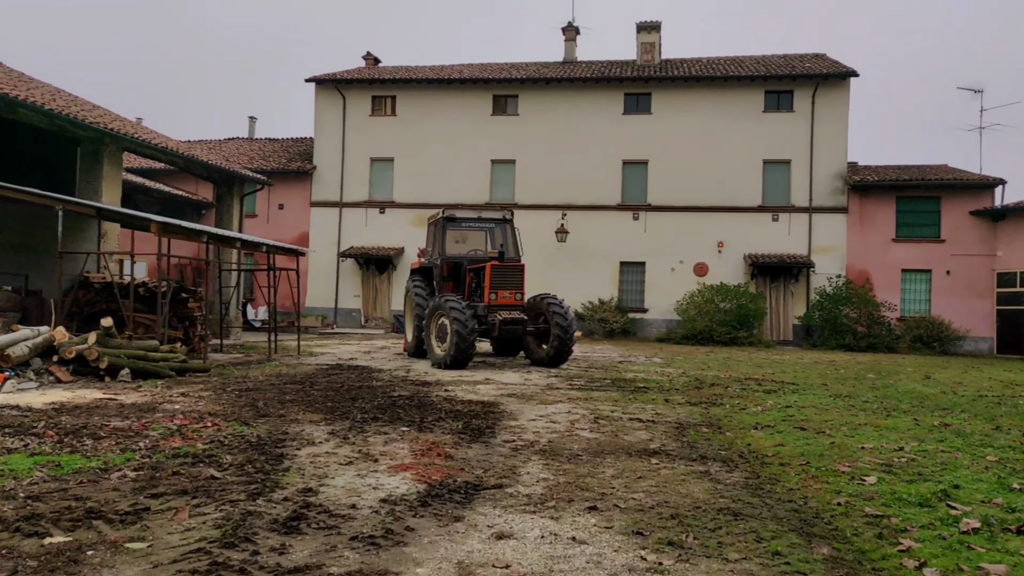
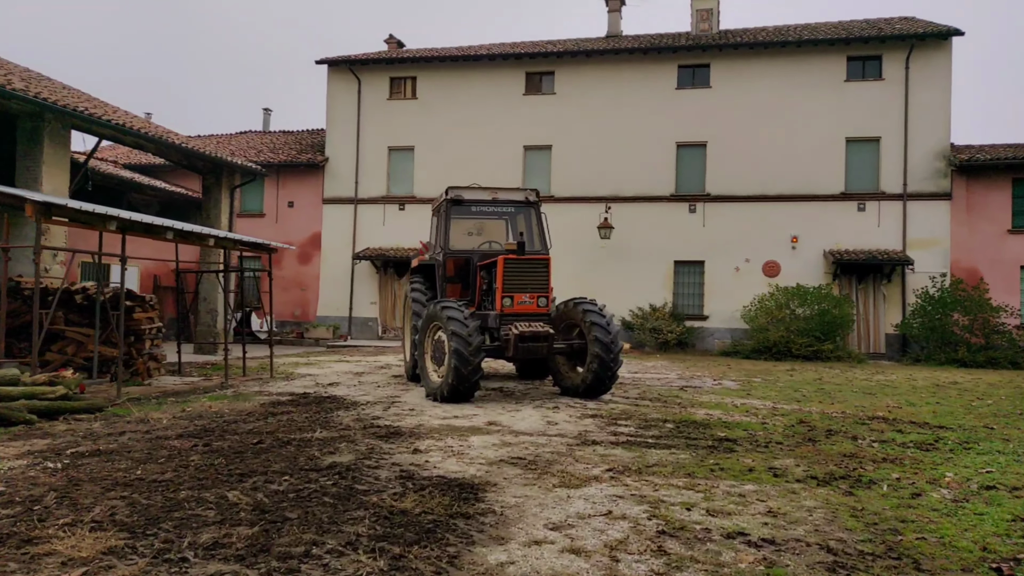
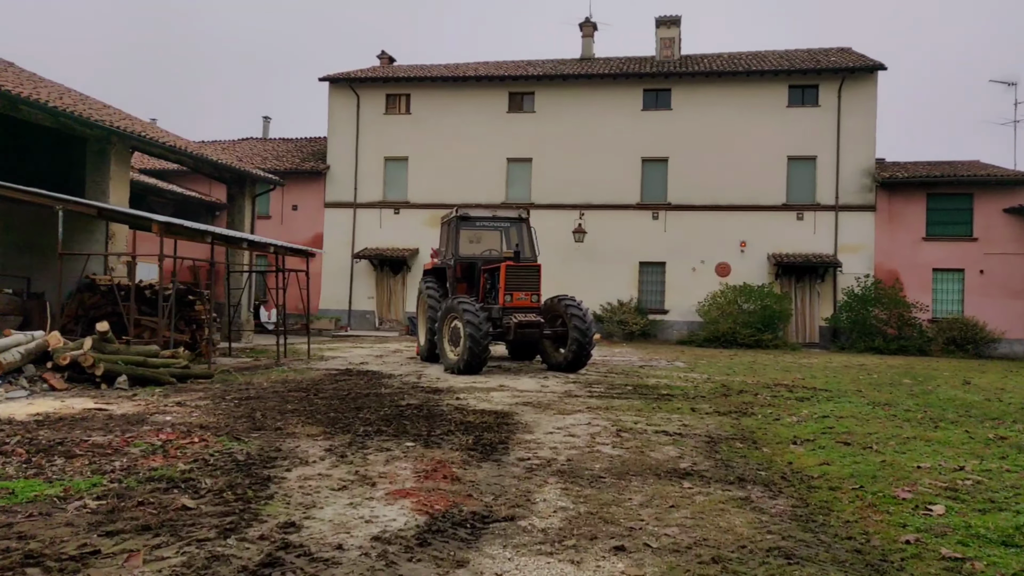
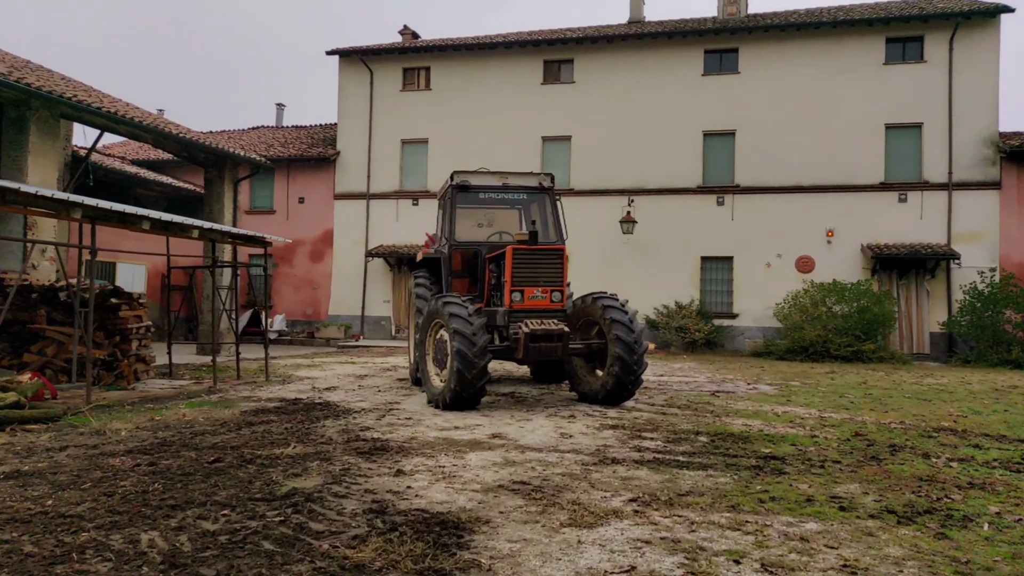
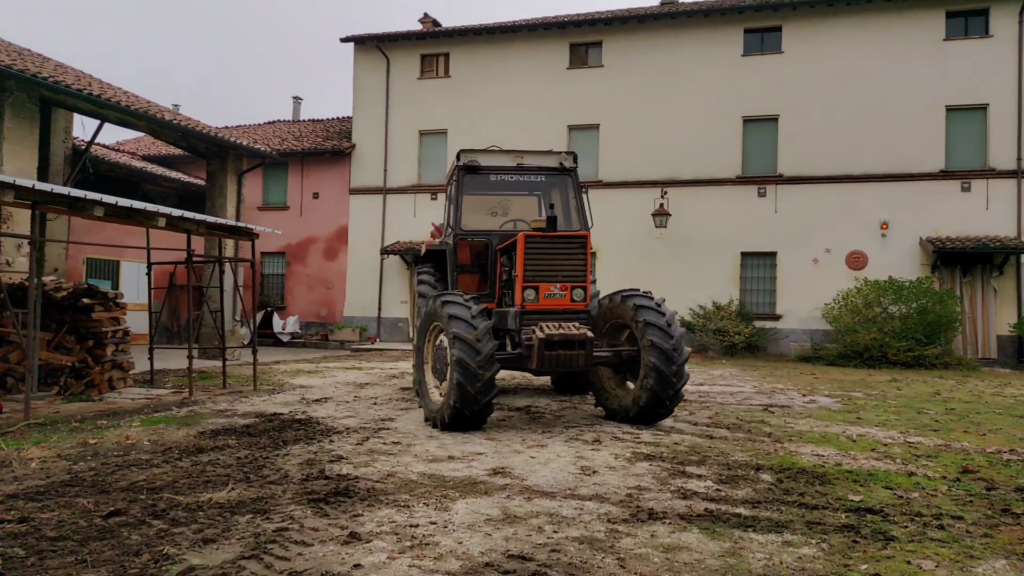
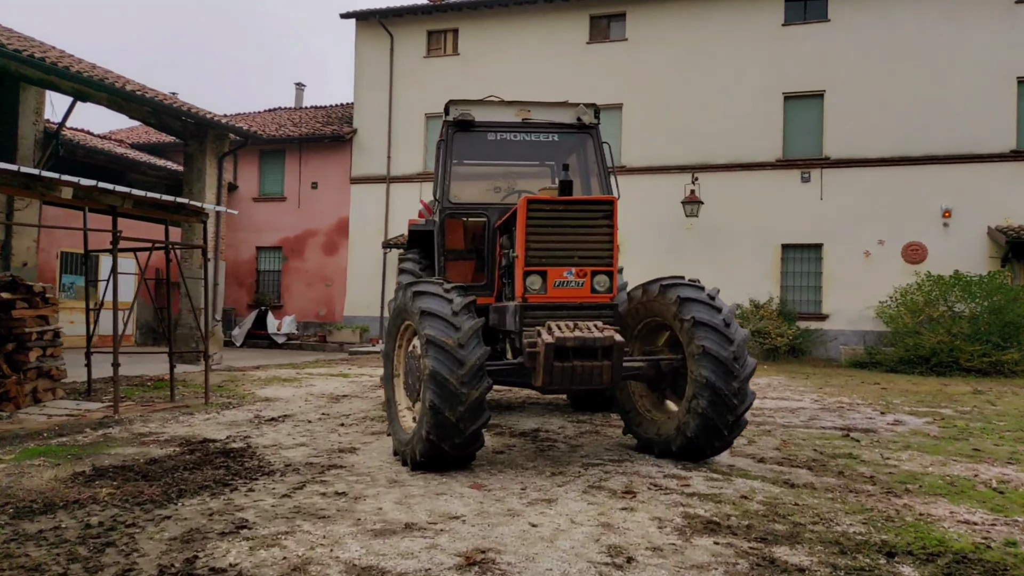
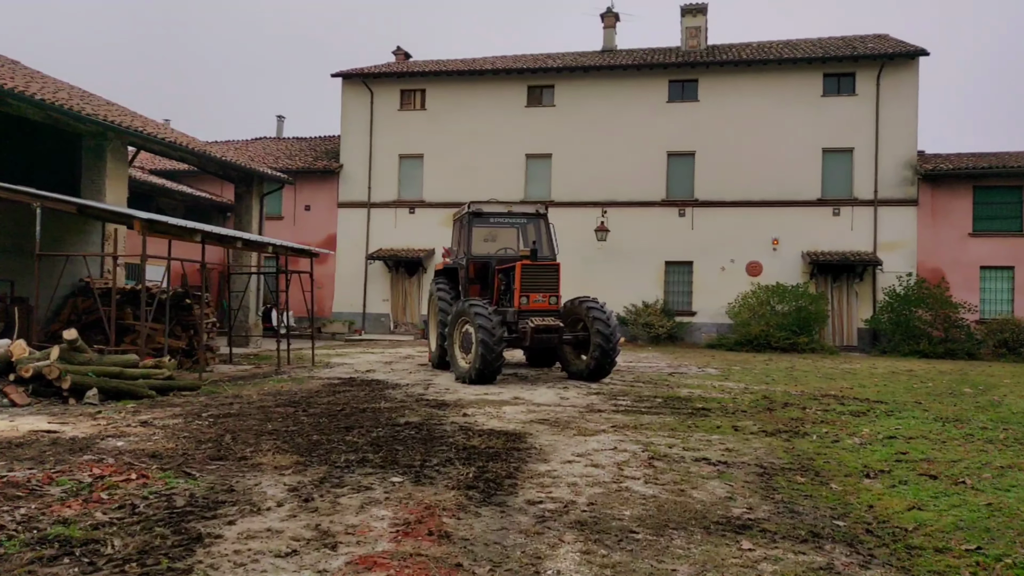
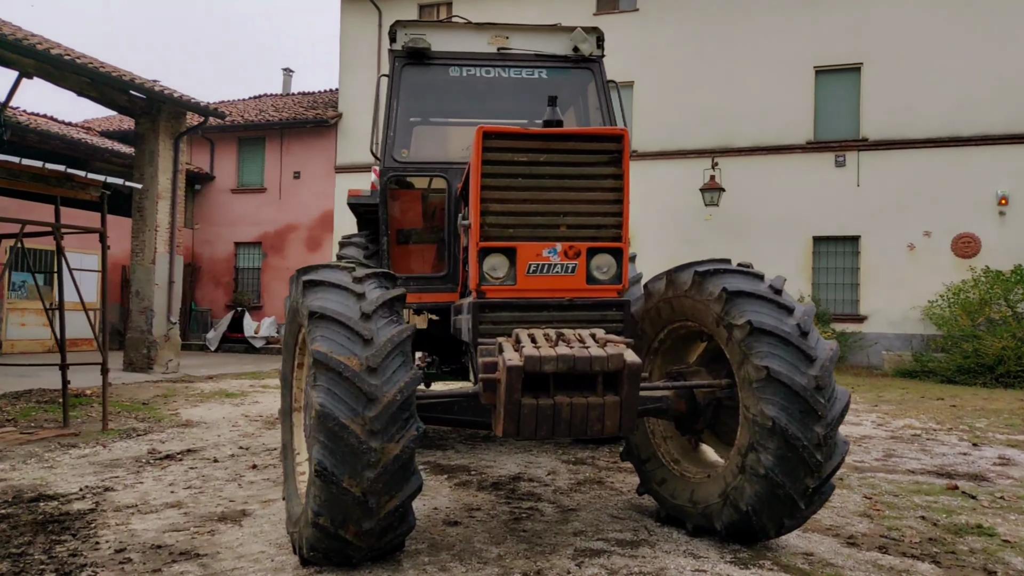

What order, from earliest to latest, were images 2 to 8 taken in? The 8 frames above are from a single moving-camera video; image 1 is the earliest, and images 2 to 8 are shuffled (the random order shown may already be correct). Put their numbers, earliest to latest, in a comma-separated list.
3, 7, 2, 4, 5, 6, 8
